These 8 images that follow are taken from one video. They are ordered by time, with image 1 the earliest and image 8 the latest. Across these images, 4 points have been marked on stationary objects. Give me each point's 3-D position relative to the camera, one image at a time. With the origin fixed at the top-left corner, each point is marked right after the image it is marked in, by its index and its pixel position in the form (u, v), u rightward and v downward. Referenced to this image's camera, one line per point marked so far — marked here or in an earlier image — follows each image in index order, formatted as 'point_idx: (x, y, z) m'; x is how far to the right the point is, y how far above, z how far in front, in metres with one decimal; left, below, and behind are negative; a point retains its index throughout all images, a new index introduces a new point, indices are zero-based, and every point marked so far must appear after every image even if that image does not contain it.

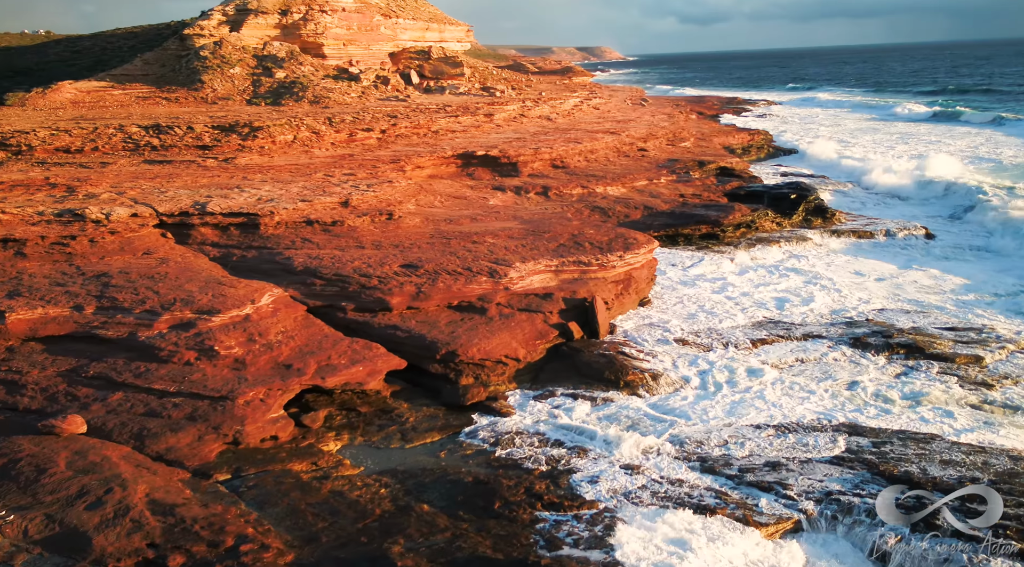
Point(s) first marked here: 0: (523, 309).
0: (+0.1, -0.3, +9.2) m
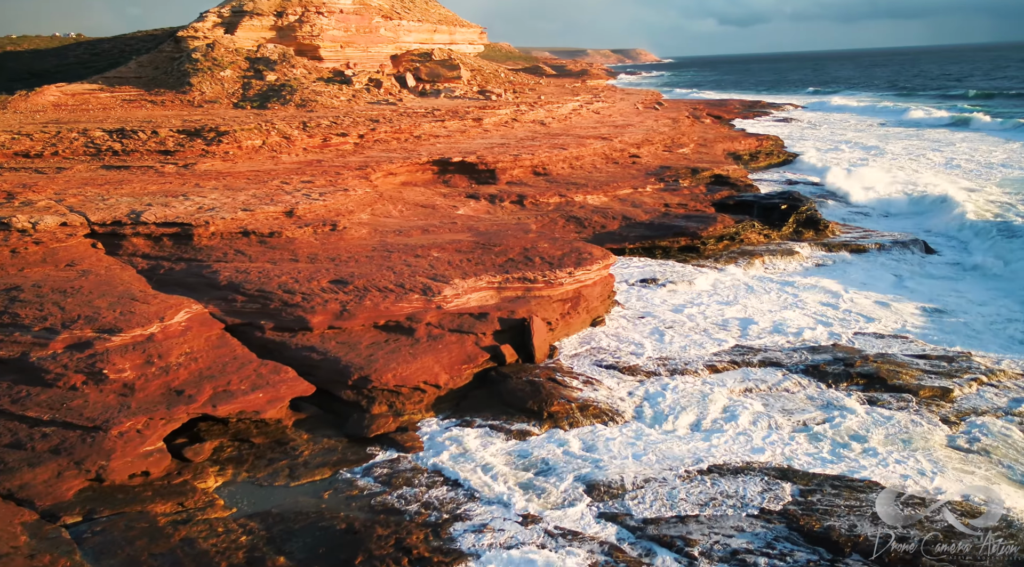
0: (-0.6, -0.5, +8.6) m
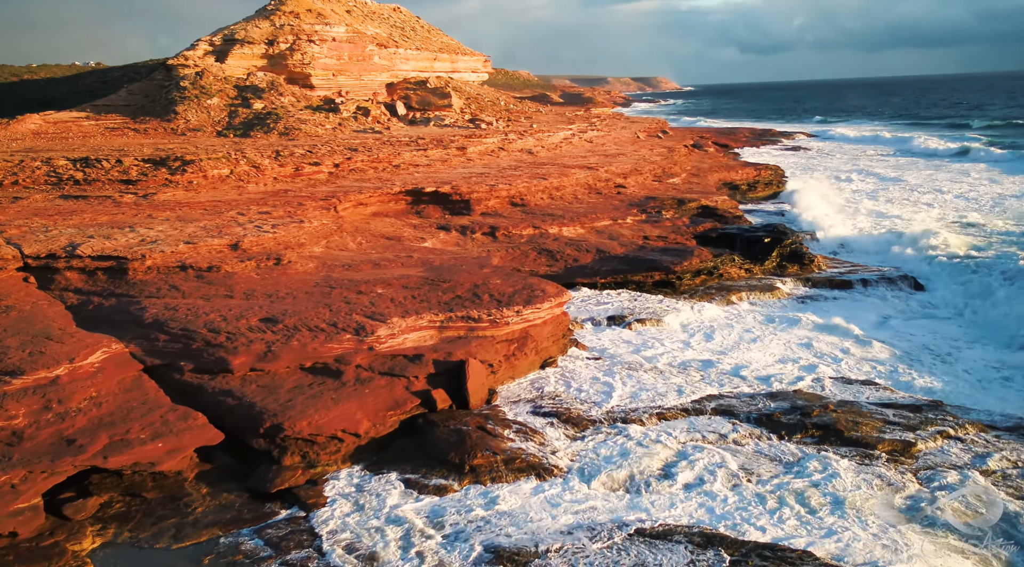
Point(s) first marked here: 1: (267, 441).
0: (-1.3, -0.9, +8.1) m
1: (-2.1, -1.4, +7.1) m
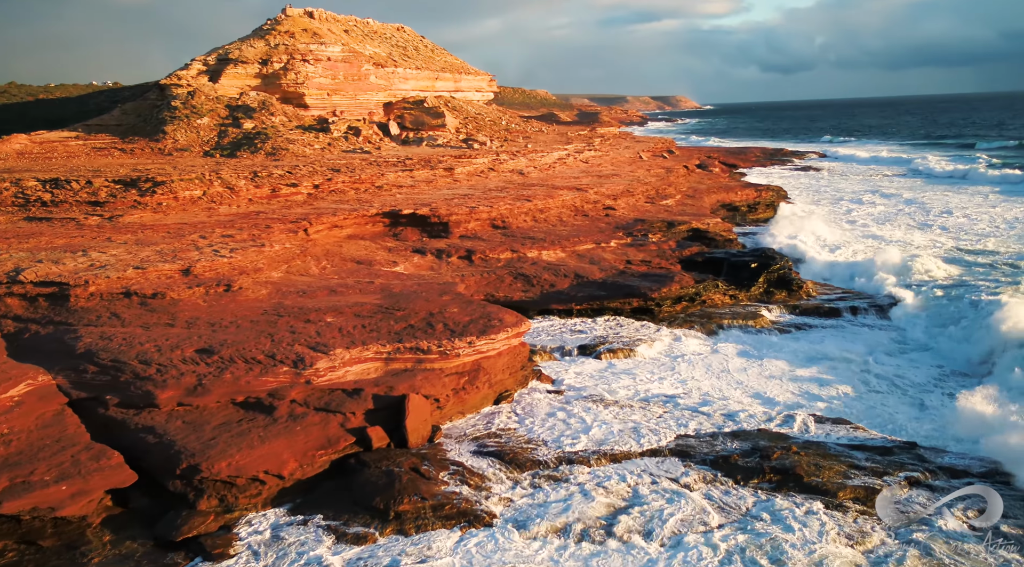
0: (-1.8, -1.2, +7.7) m
1: (-2.7, -1.6, +6.7) m
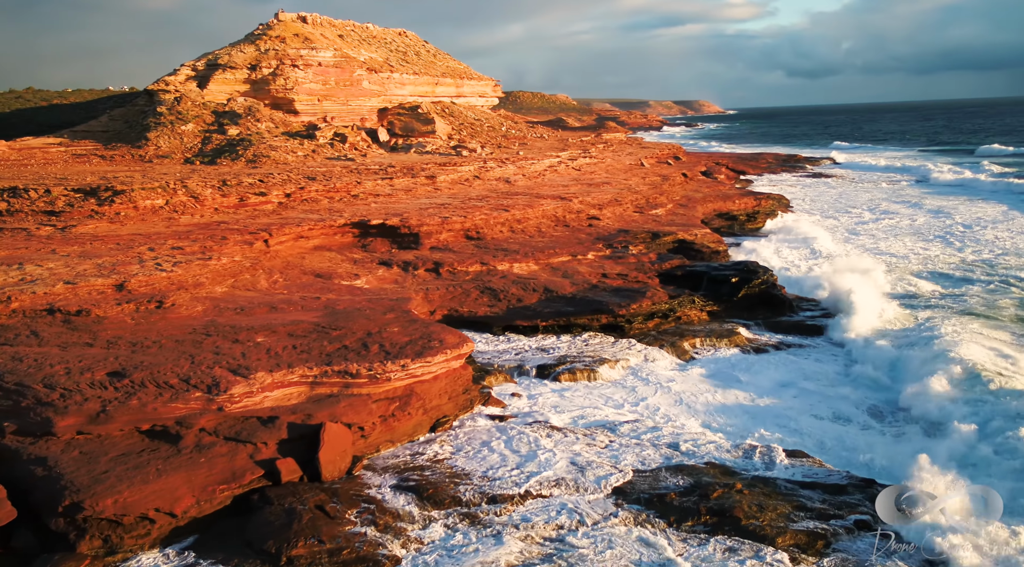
0: (-2.5, -1.4, +7.2) m
1: (-3.4, -1.8, +6.2) m
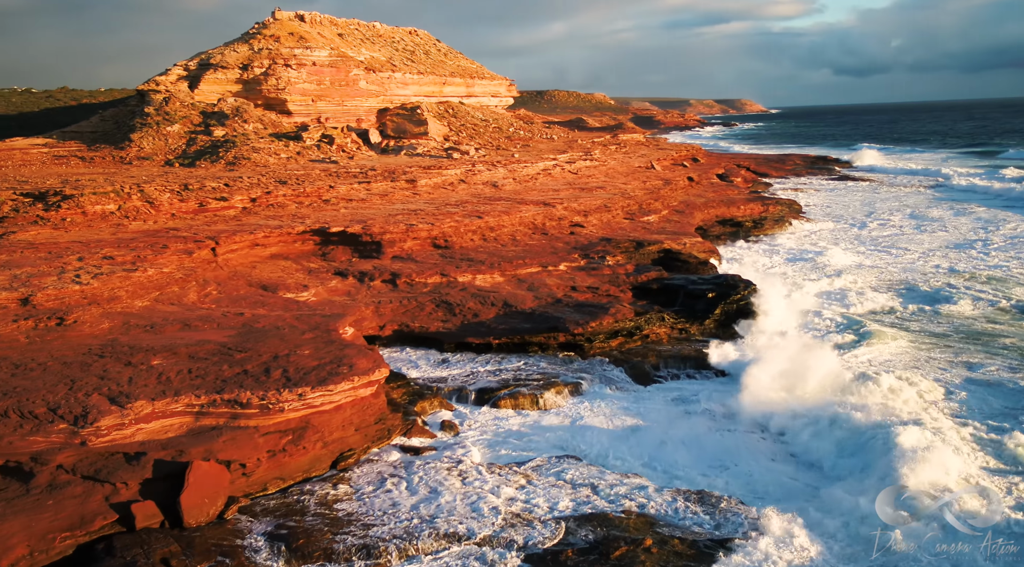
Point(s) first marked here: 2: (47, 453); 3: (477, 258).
0: (-3.4, -1.5, +6.5) m
1: (-4.3, -2.0, +5.6) m
2: (-3.7, -1.4, +6.6) m
3: (-0.6, +0.4, +13.7) m
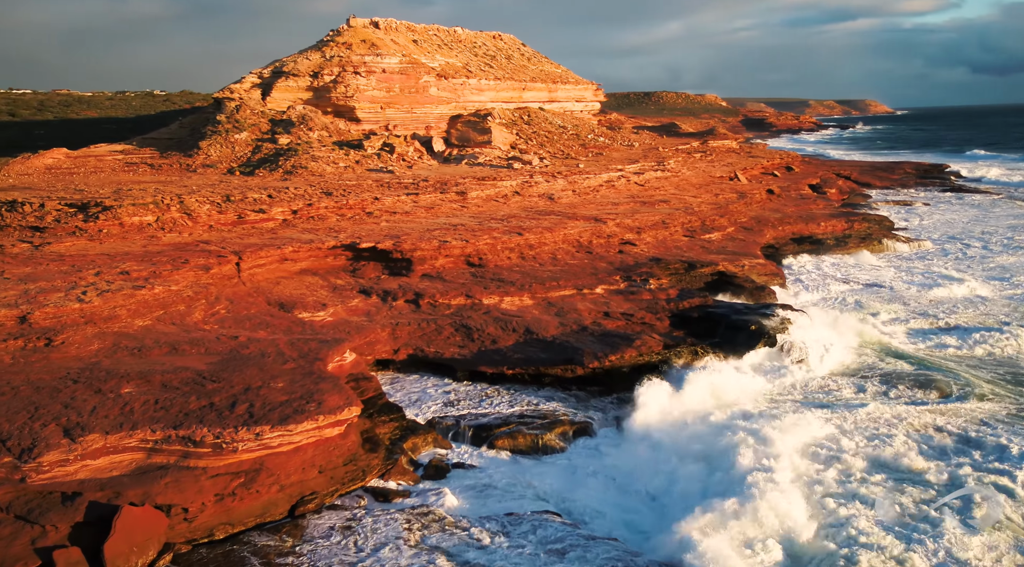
0: (-3.8, -1.8, +6.3) m
1: (-4.9, -2.2, +5.5) m
2: (-4.1, -1.6, +6.4) m
3: (-0.1, +0.1, +13.1) m
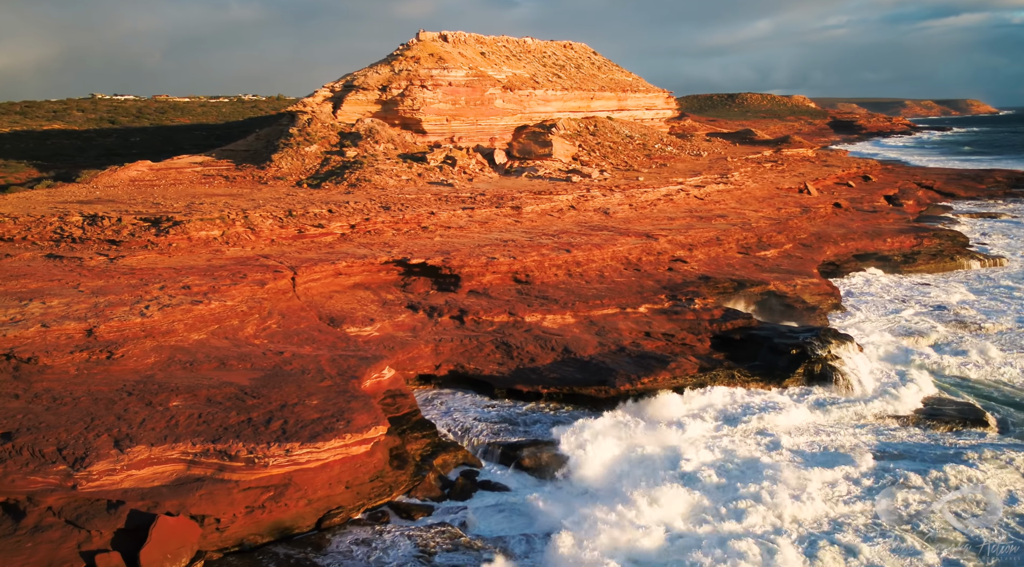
0: (-3.7, -2.0, +6.9) m
1: (-4.9, -2.4, +6.2) m
2: (-4.1, -1.8, +7.1) m
3: (+0.7, -0.2, +13.3) m
